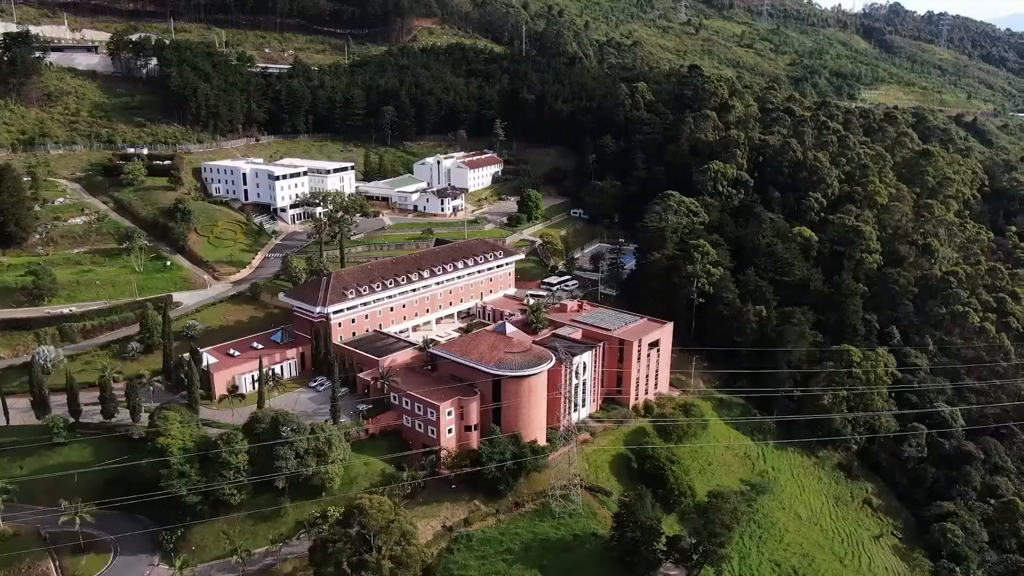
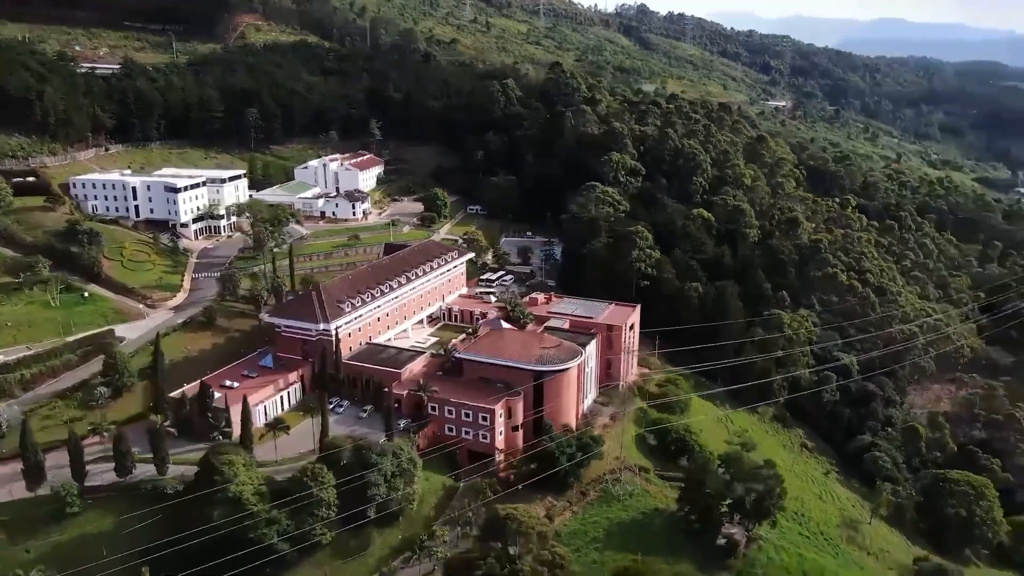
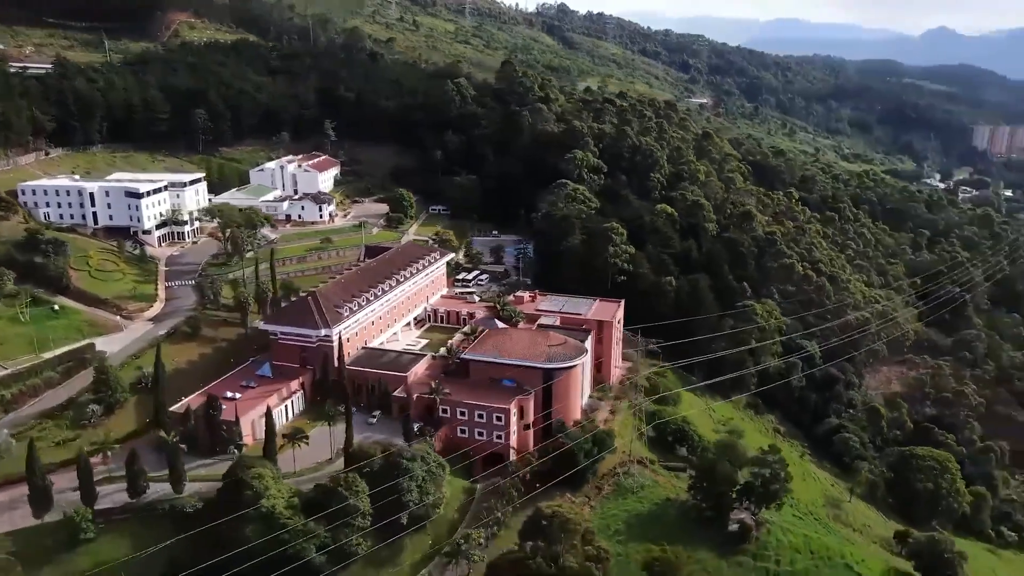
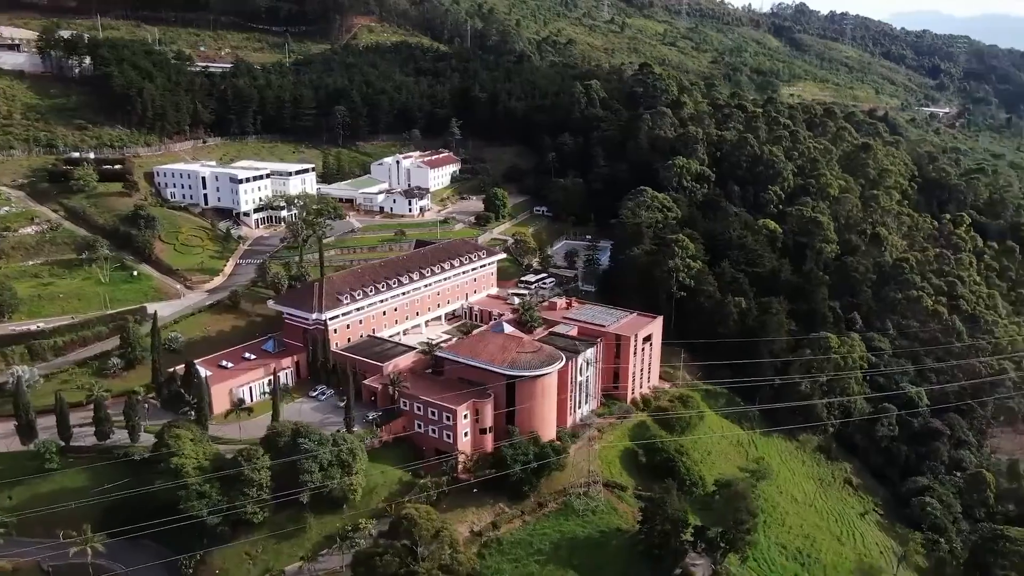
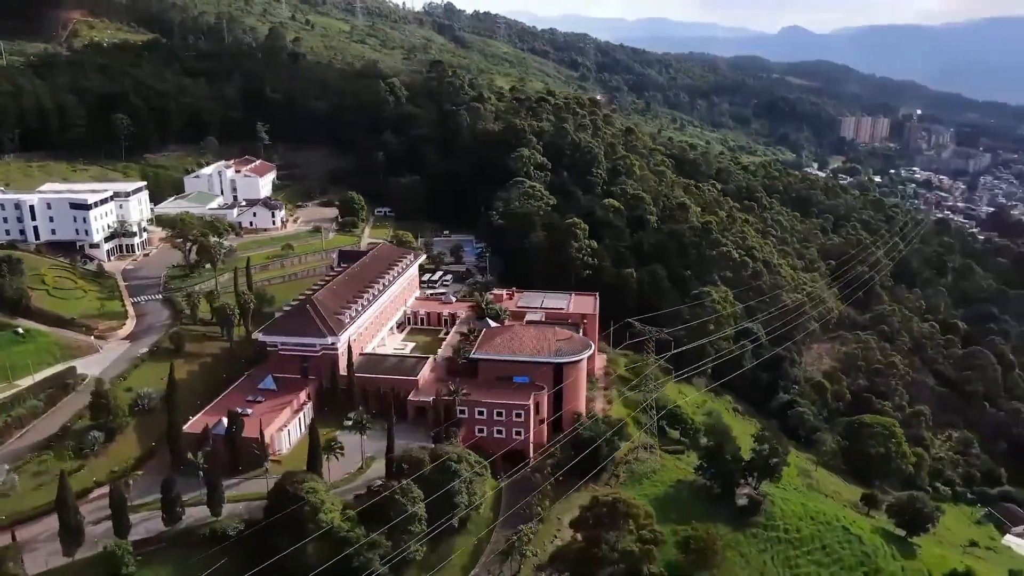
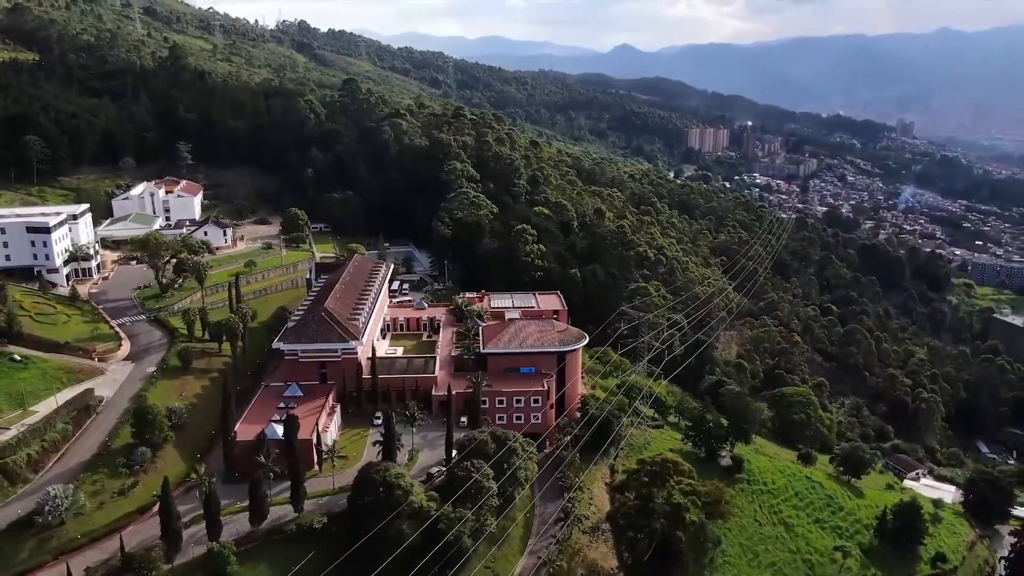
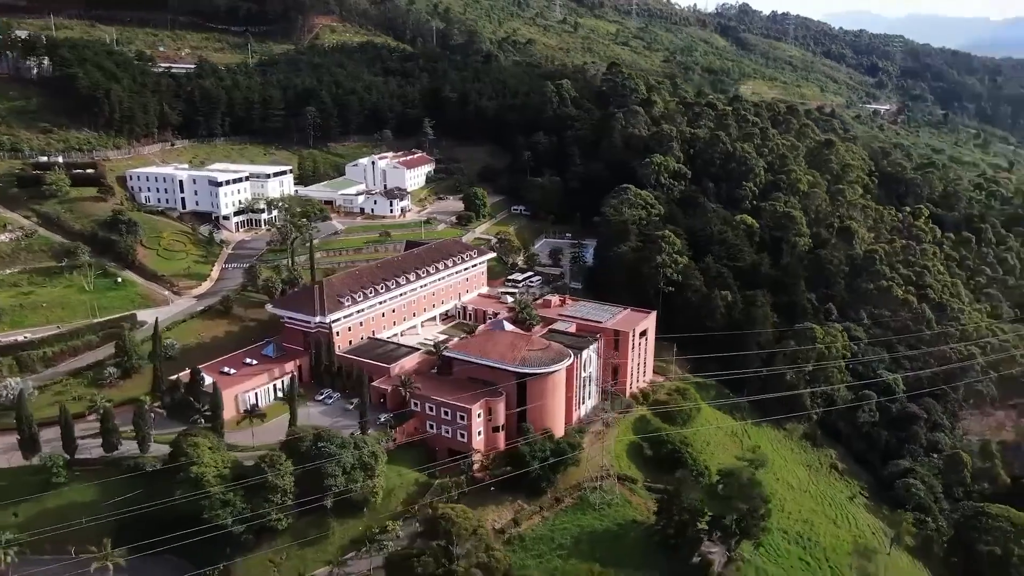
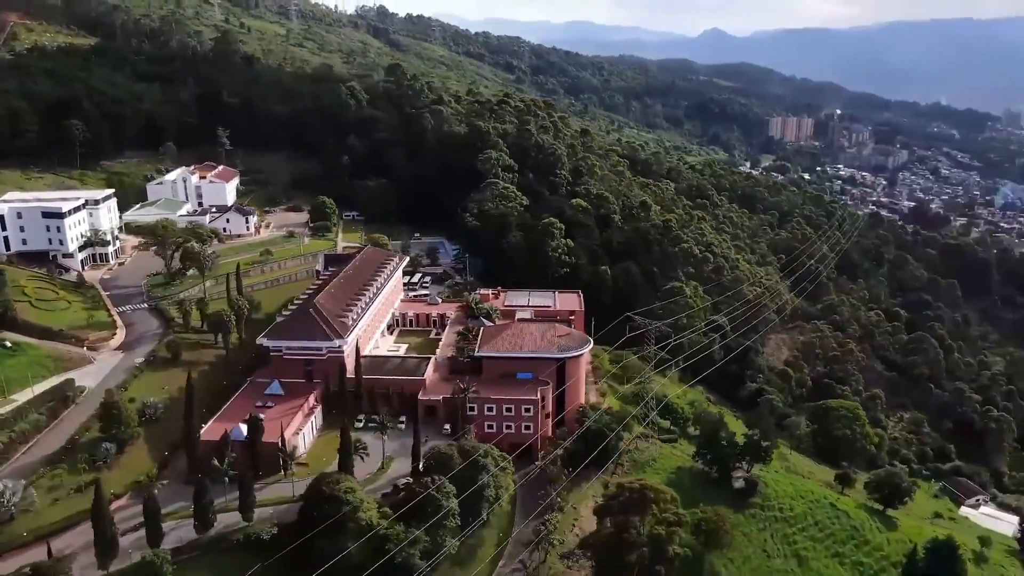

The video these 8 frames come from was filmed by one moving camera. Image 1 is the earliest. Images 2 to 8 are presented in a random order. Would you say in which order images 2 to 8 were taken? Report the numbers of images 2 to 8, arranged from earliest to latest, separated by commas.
4, 7, 2, 3, 5, 8, 6
